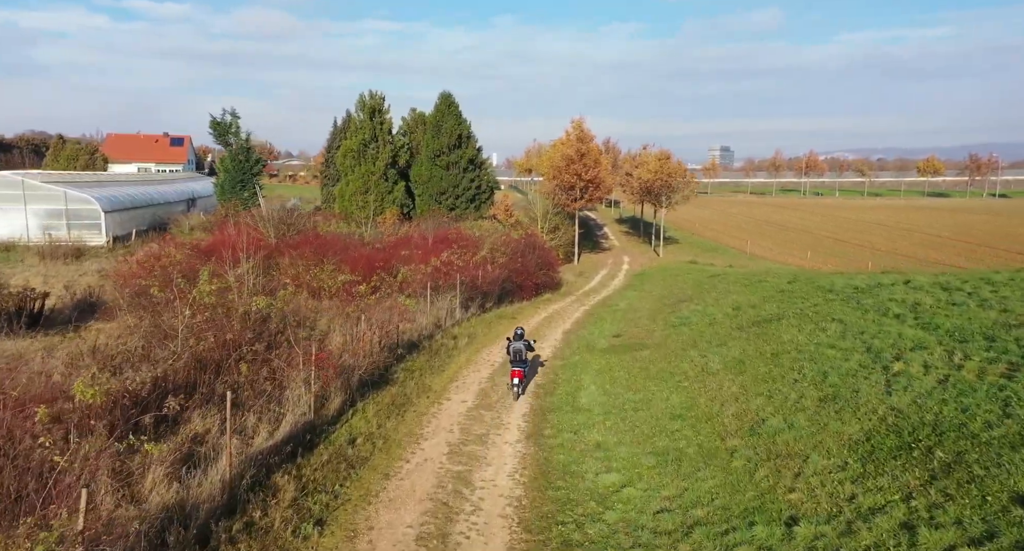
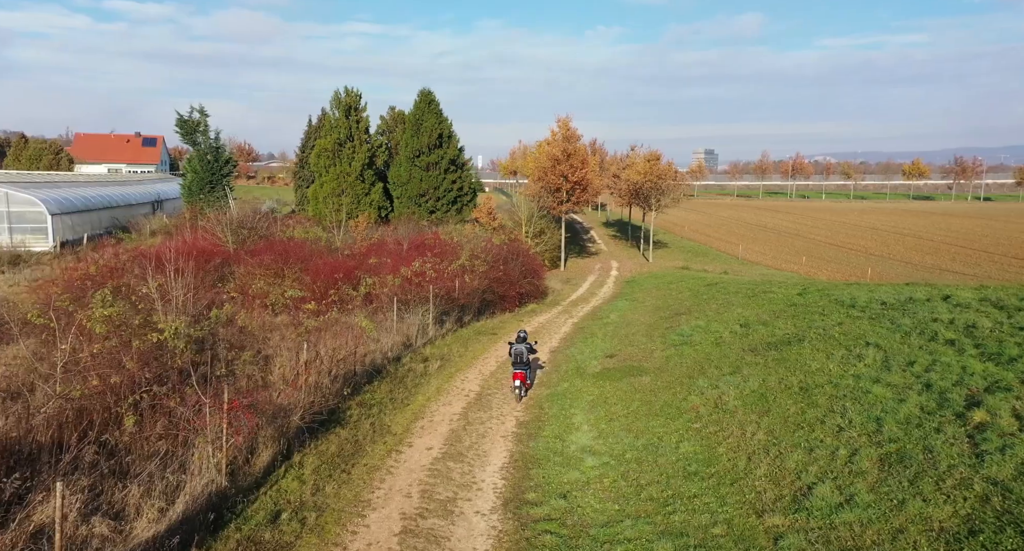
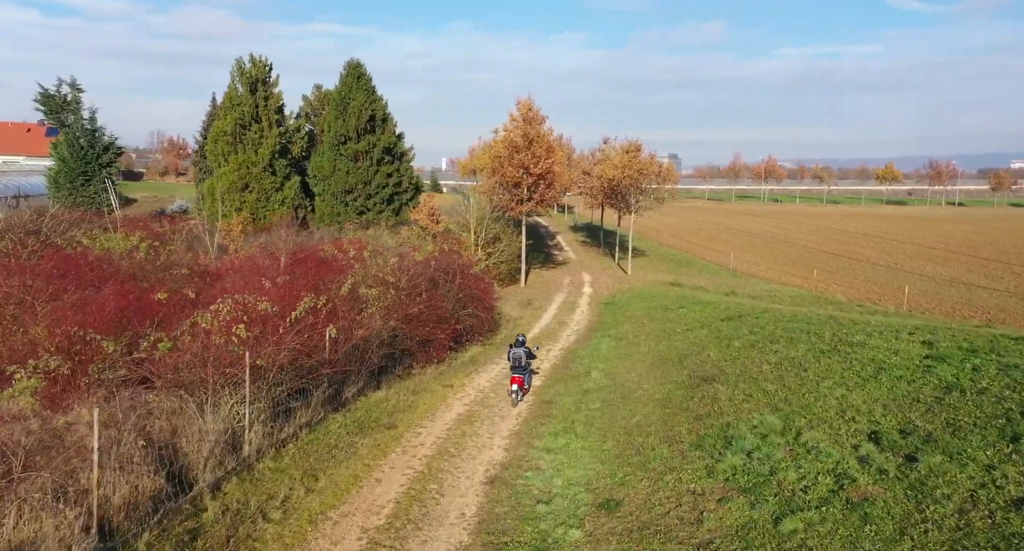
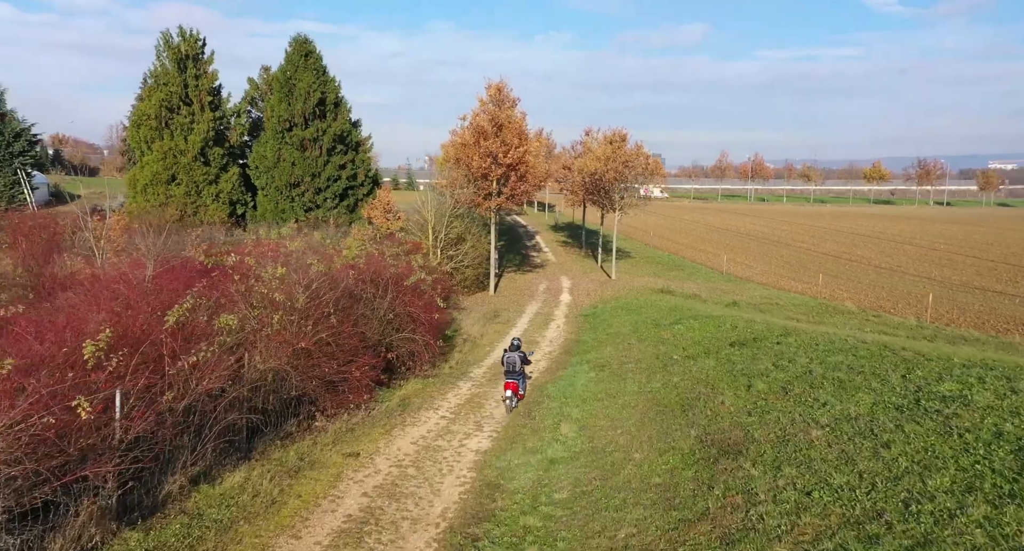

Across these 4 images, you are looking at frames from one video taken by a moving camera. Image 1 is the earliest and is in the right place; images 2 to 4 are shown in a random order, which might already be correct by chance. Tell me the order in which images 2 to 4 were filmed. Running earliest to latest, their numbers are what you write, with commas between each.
2, 3, 4
